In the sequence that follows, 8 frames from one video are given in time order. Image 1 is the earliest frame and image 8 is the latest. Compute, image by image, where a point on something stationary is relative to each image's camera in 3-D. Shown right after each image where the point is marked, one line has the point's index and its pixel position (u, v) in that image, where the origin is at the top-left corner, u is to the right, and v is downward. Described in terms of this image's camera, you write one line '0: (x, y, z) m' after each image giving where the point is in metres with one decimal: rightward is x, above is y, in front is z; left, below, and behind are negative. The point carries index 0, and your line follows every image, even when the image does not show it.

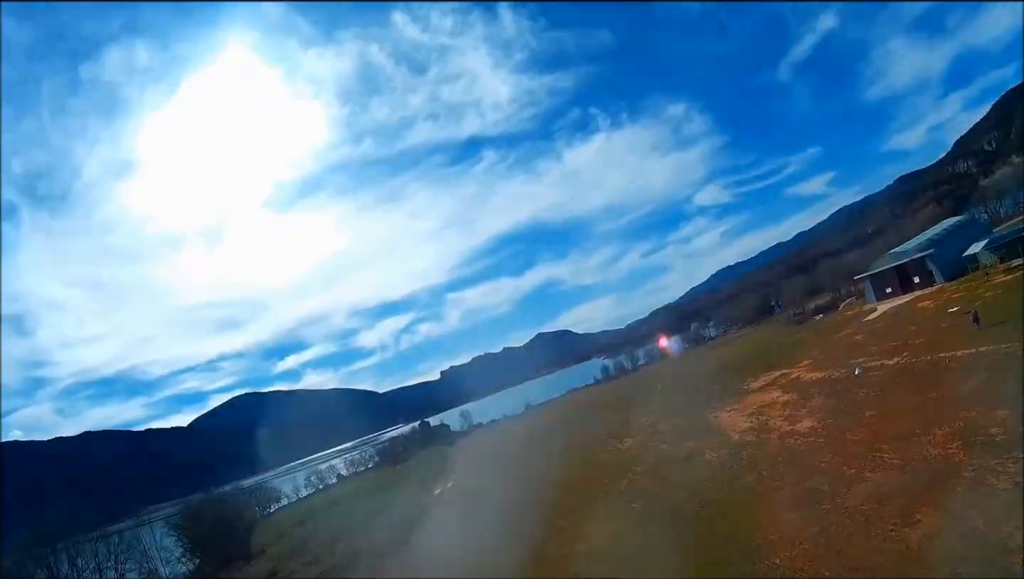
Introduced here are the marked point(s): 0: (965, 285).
0: (+11.3, +0.1, +14.8) m
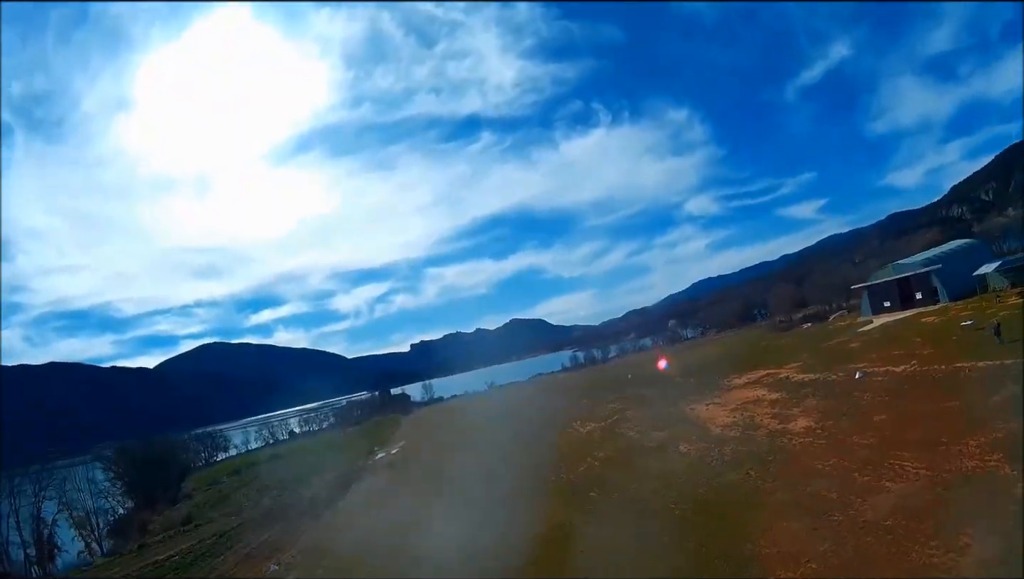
0: (+10.8, -0.3, +13.8) m
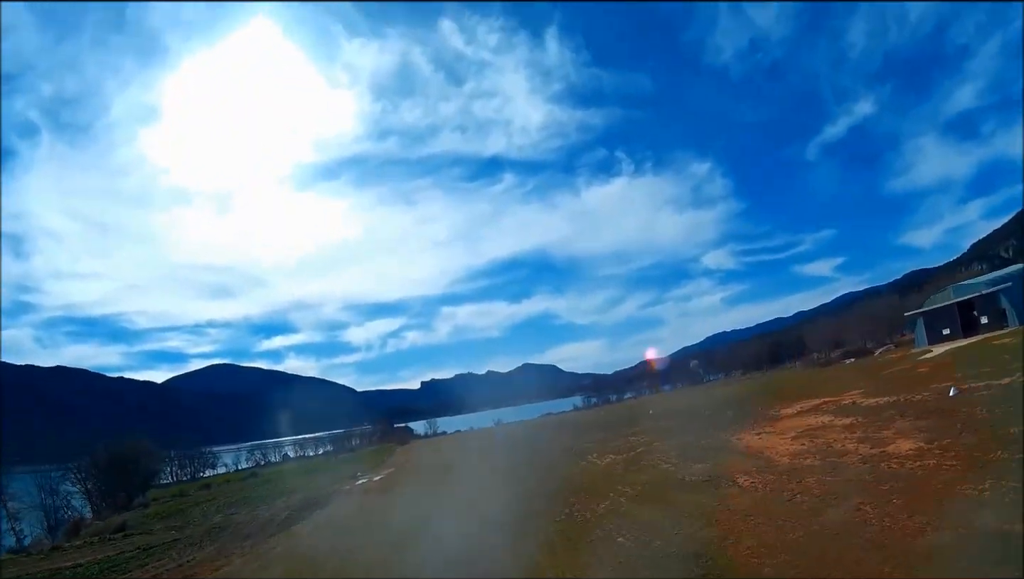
0: (+11.1, -0.9, +11.6) m
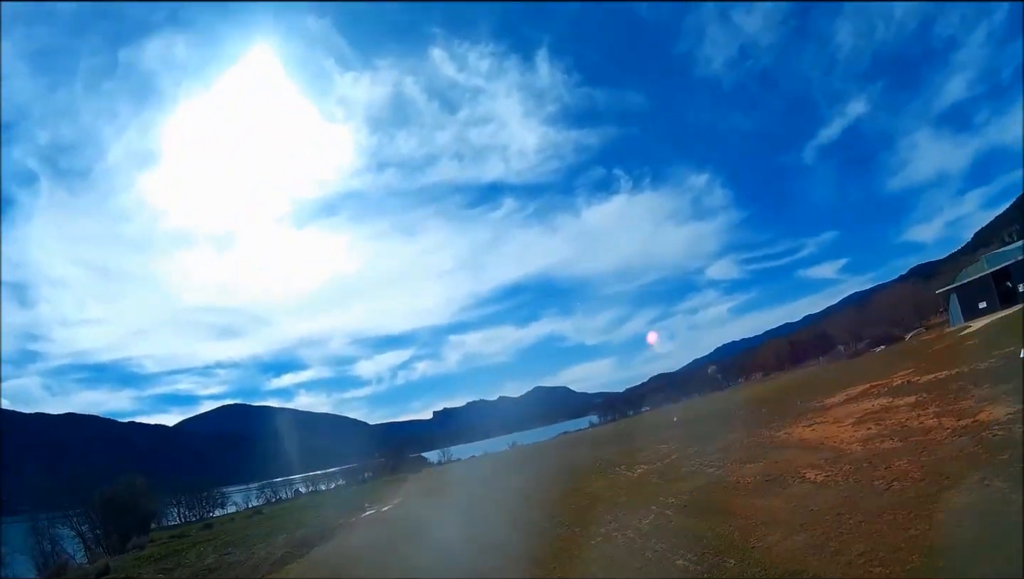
0: (+11.3, -0.1, +10.4) m
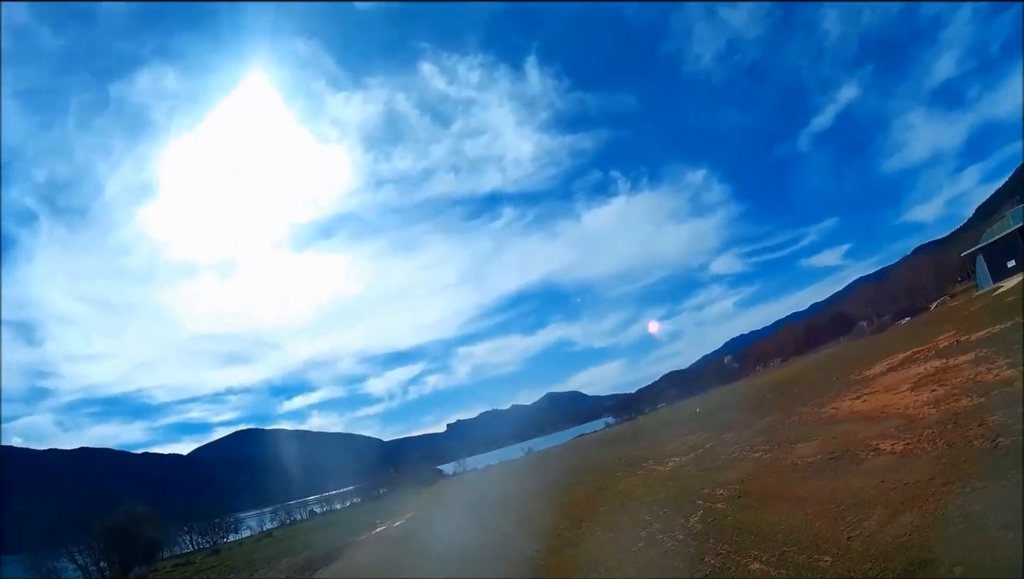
0: (+11.4, +0.9, +9.4) m
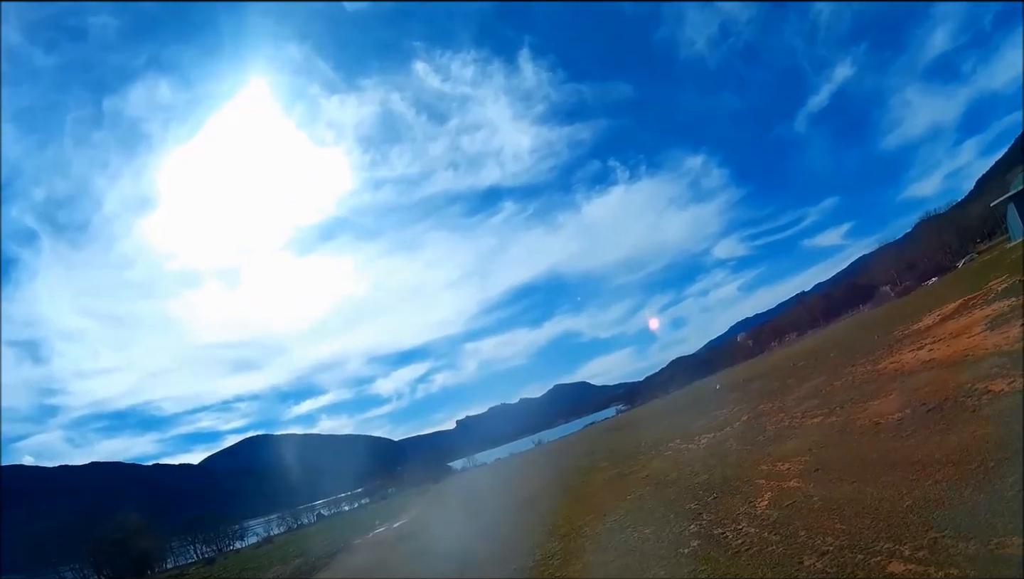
0: (+11.3, +2.0, +7.9) m
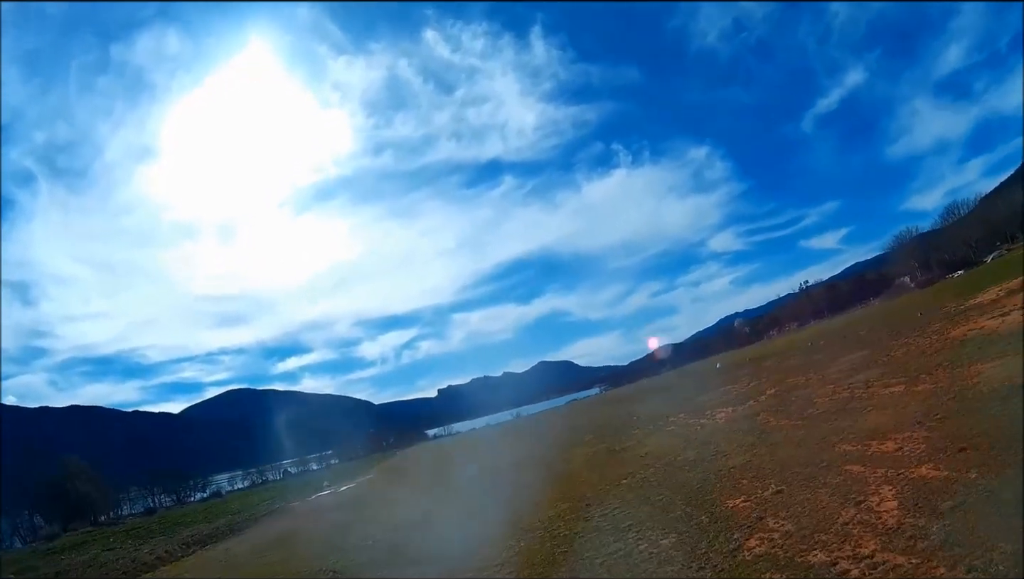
0: (+11.2, +2.1, +6.1) m
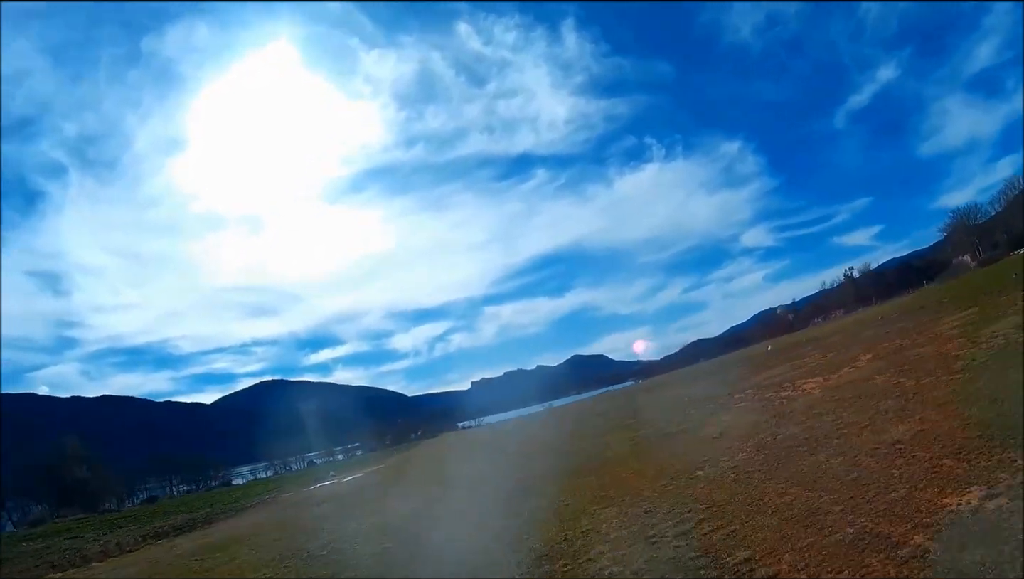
0: (+11.4, +2.8, +1.9) m
